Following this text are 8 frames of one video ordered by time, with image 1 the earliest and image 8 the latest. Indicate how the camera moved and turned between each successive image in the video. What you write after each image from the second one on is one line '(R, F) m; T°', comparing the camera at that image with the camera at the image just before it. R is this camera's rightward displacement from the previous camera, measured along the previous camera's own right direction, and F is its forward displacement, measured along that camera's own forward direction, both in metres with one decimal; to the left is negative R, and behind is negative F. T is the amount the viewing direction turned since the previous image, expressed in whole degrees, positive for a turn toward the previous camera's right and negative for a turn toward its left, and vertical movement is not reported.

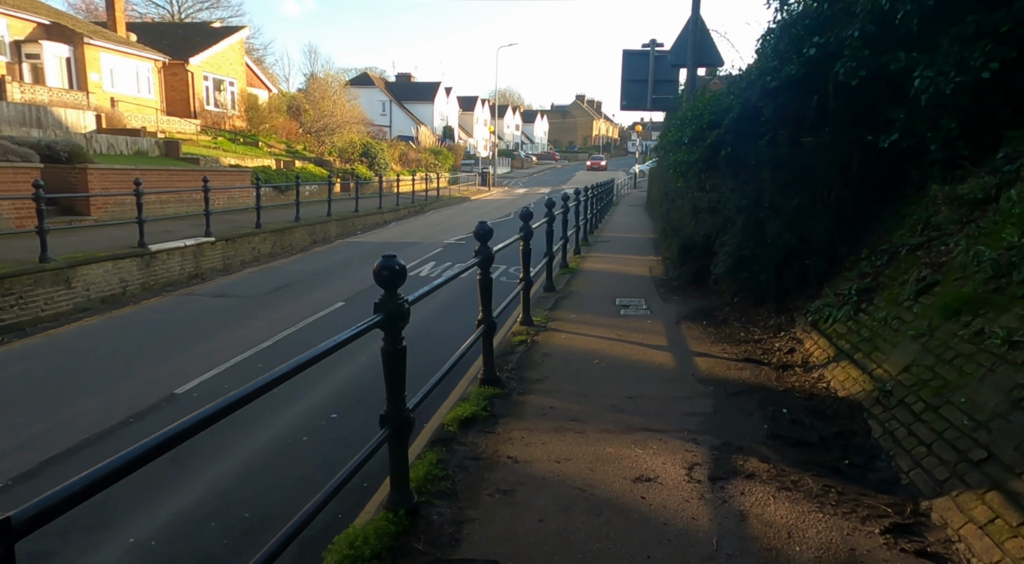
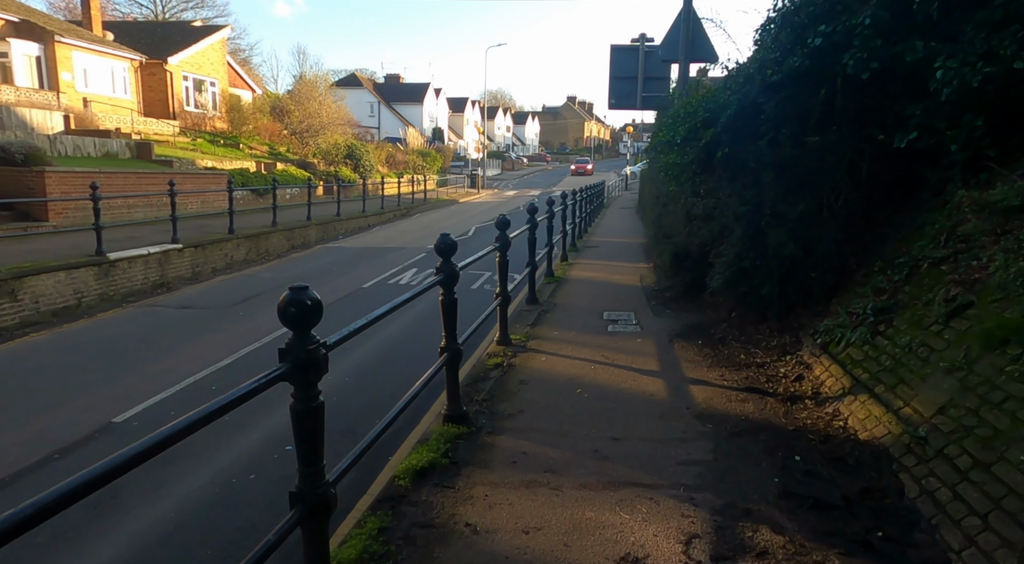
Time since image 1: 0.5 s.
(+0.2, +0.6) m; +1°
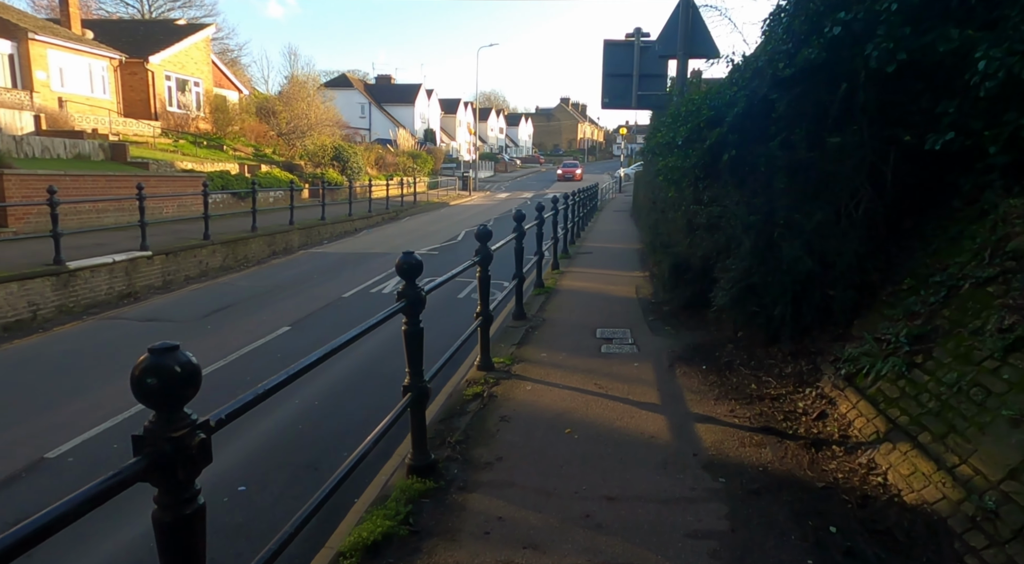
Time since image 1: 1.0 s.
(+0.1, +0.6) m; +1°
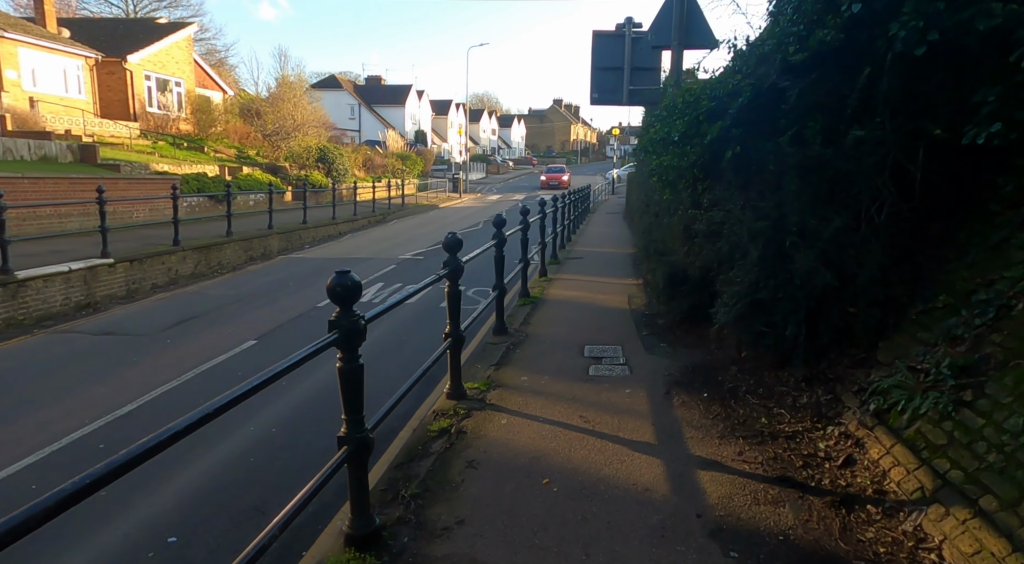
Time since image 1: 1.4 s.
(+0.1, +0.6) m; +1°
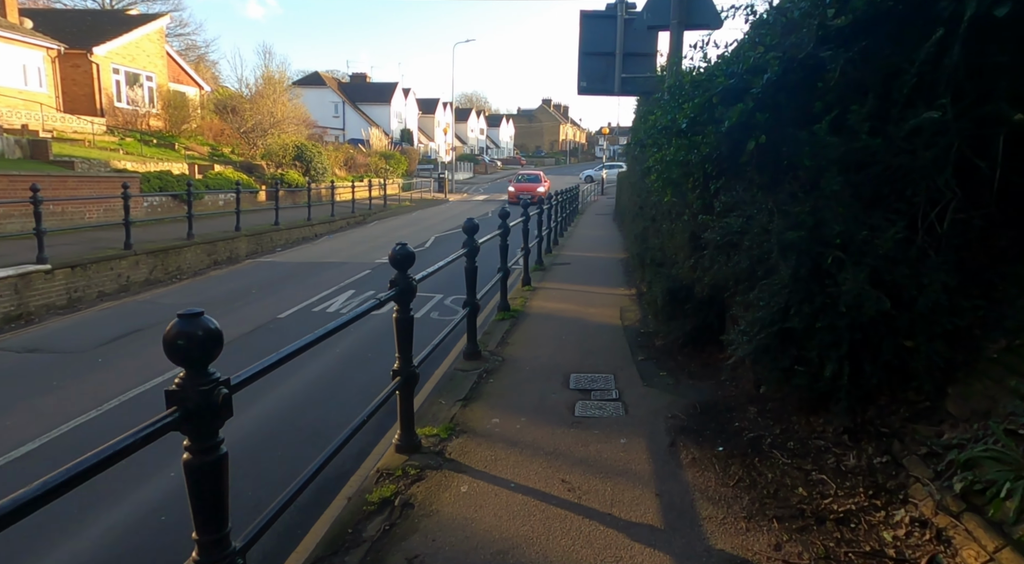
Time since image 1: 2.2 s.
(+0.1, +0.9) m; +1°
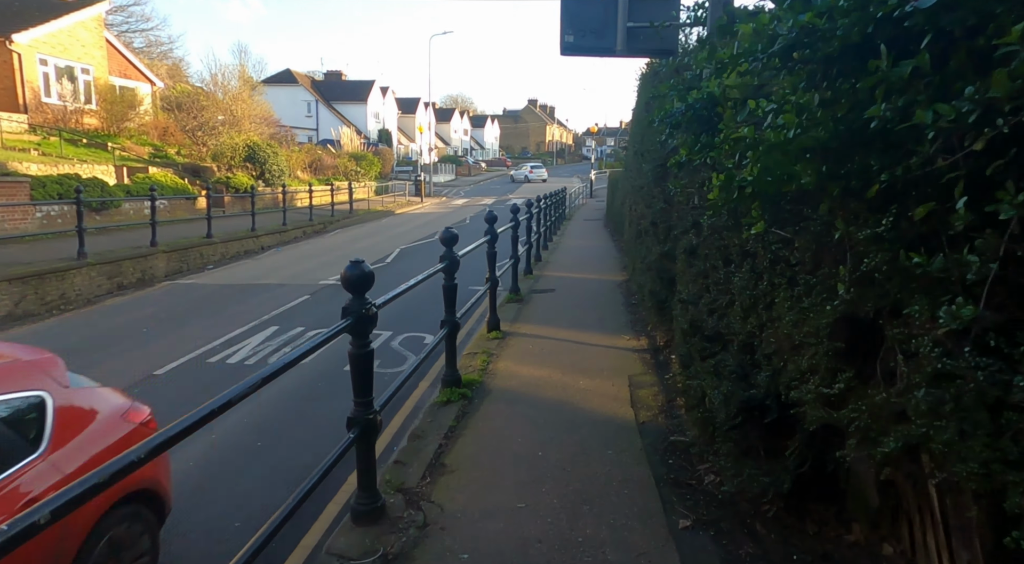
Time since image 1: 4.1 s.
(+0.3, +2.6) m; +1°
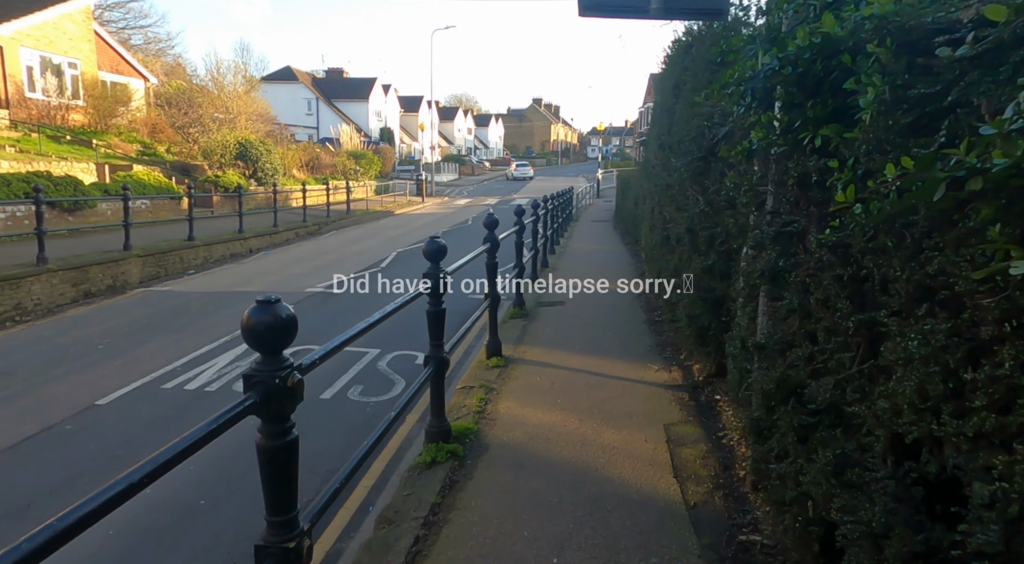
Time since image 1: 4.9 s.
(0.0, +1.1) m; 0°
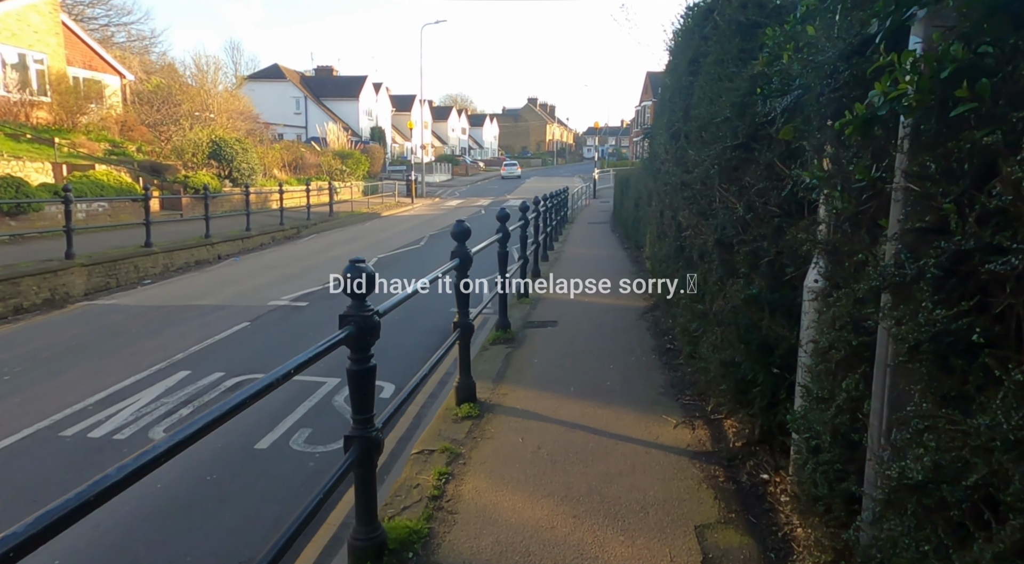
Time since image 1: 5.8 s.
(+0.1, +1.2) m; 0°
